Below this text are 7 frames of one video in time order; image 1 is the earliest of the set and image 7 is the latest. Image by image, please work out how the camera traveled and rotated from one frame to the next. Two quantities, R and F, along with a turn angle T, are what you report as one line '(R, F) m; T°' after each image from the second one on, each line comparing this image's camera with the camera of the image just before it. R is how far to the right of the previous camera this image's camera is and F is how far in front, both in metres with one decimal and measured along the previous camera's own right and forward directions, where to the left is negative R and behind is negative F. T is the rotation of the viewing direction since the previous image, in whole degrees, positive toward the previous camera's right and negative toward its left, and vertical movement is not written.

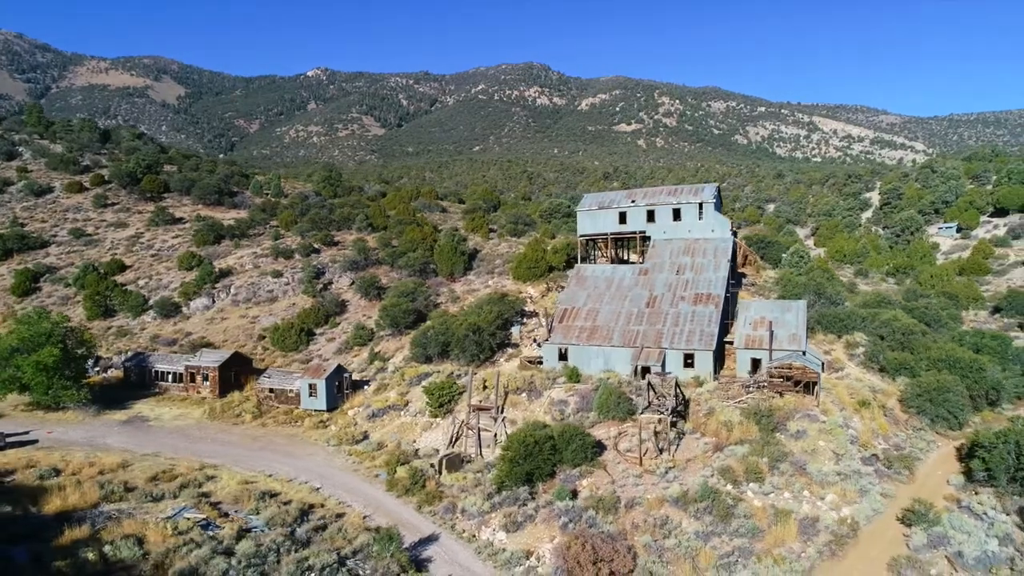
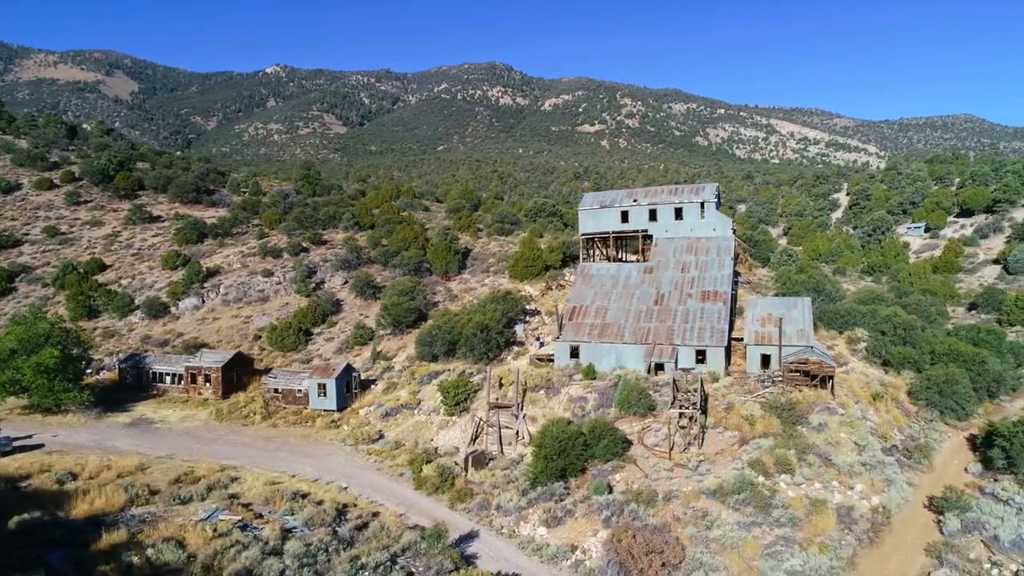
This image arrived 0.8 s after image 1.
(-2.4, -0.1) m; +3°
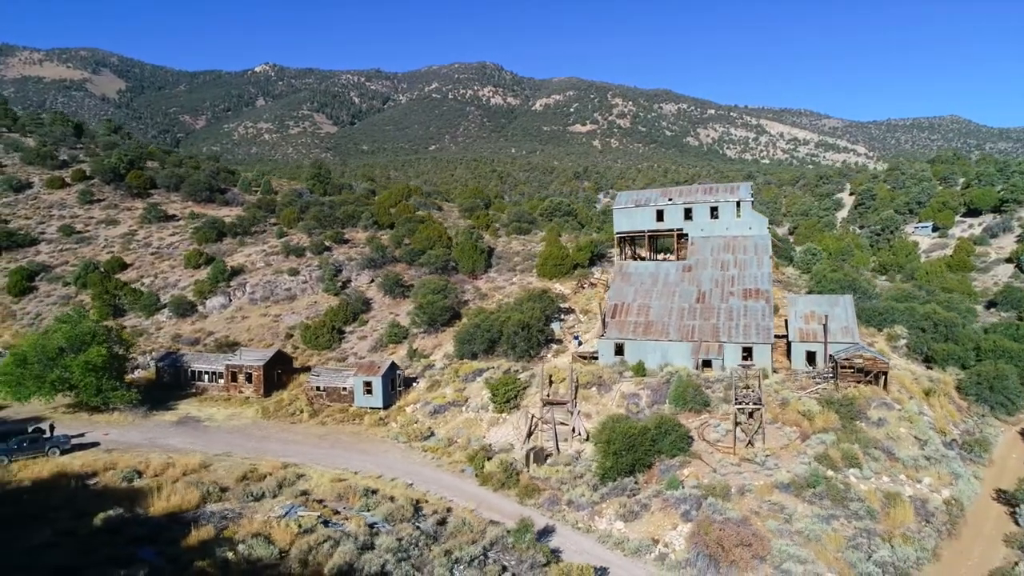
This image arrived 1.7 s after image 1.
(-2.8, -0.2) m; +1°
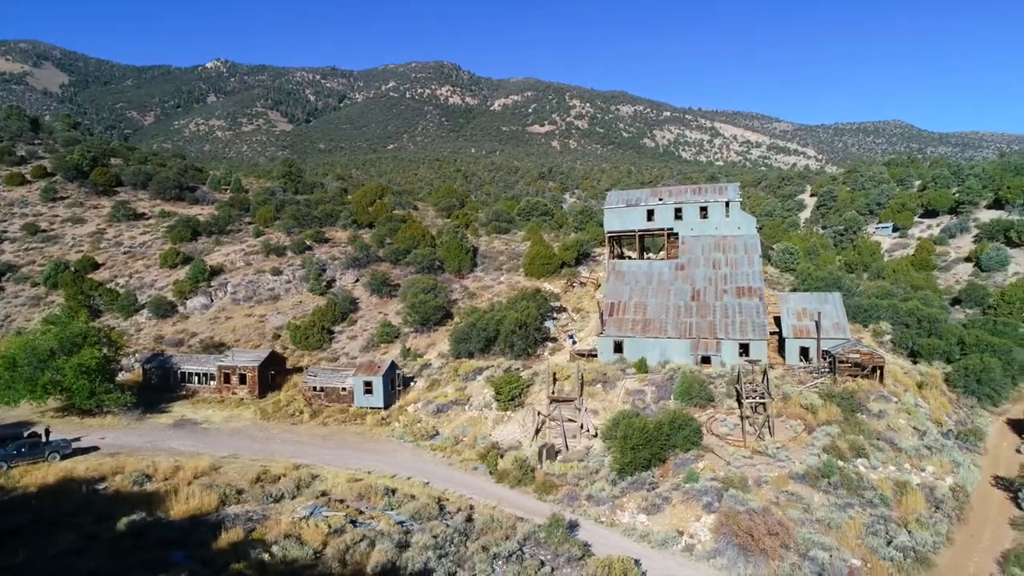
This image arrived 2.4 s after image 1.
(-2.1, -0.1) m; +3°
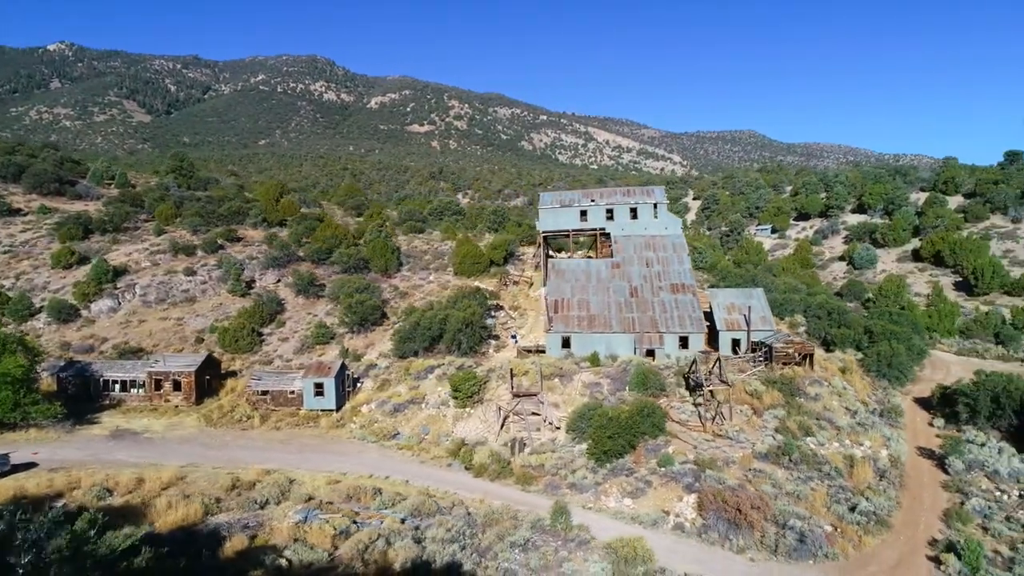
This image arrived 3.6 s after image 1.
(-3.7, -0.3) m; +10°
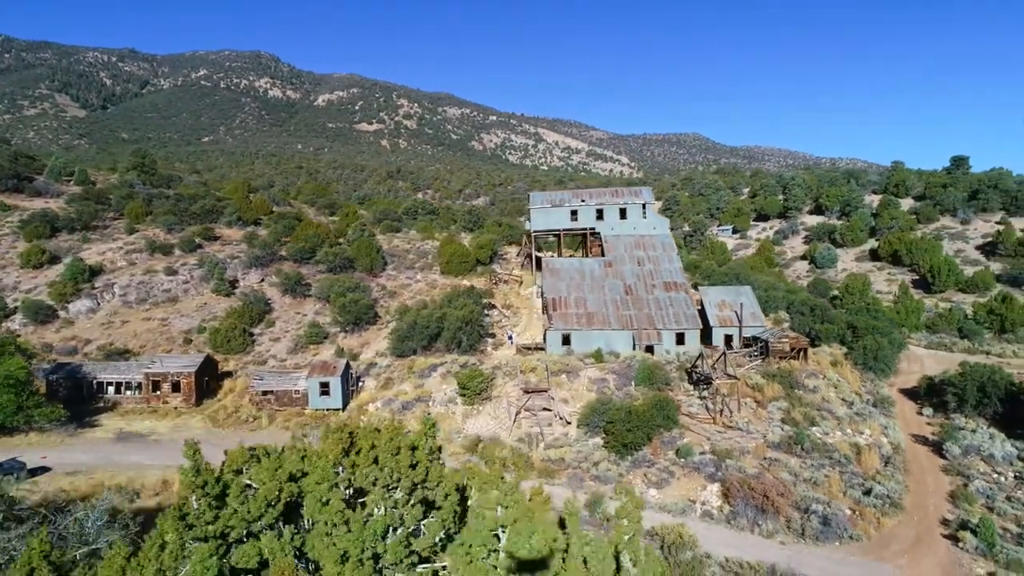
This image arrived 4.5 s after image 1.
(-2.8, -0.4) m; +4°
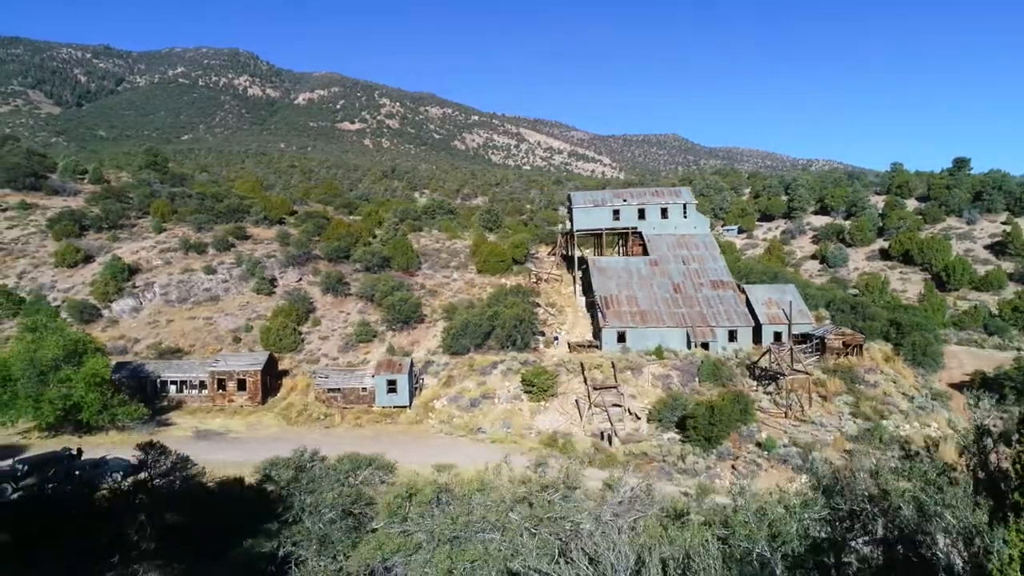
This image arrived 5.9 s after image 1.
(-4.1, -0.4) m; +2°
